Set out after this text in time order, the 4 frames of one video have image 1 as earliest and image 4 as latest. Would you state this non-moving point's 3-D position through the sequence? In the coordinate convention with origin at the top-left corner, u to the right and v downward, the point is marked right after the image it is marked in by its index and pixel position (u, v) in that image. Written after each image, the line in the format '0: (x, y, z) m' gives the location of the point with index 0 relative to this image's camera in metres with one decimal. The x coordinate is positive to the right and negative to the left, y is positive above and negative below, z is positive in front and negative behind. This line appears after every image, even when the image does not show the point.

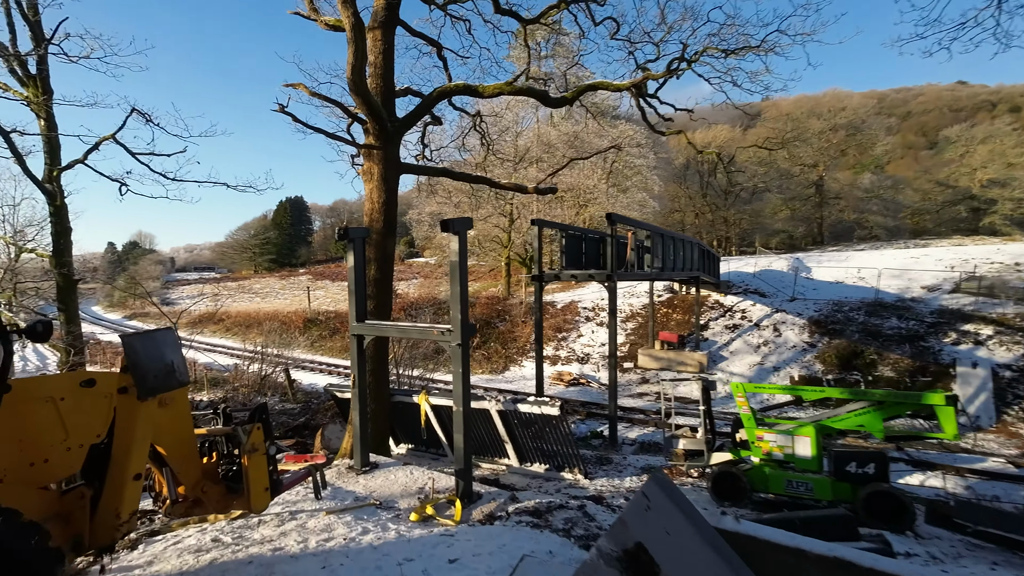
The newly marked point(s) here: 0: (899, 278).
0: (+14.9, +0.3, +17.5) m
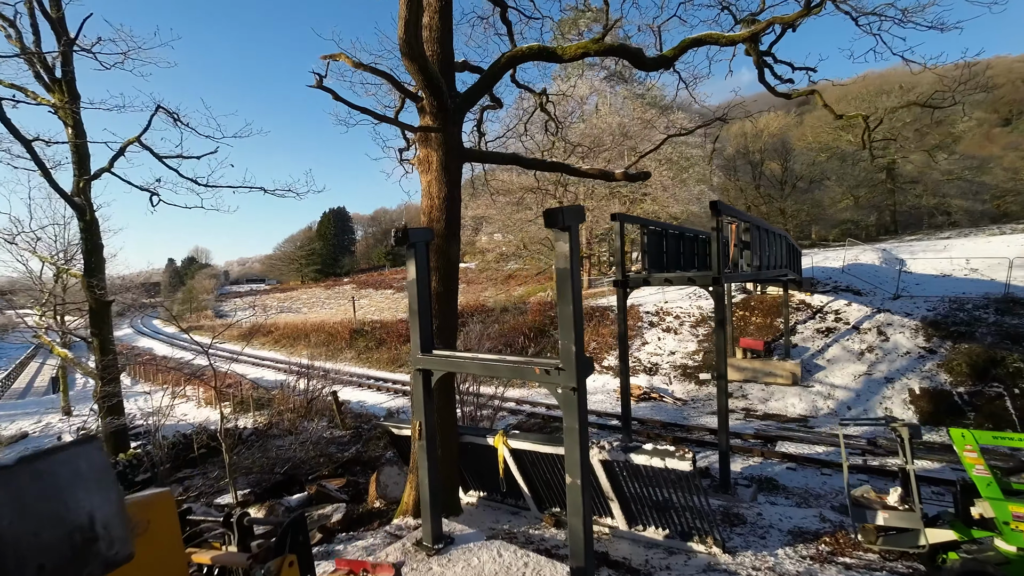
0: (+16.8, +0.6, +14.9) m
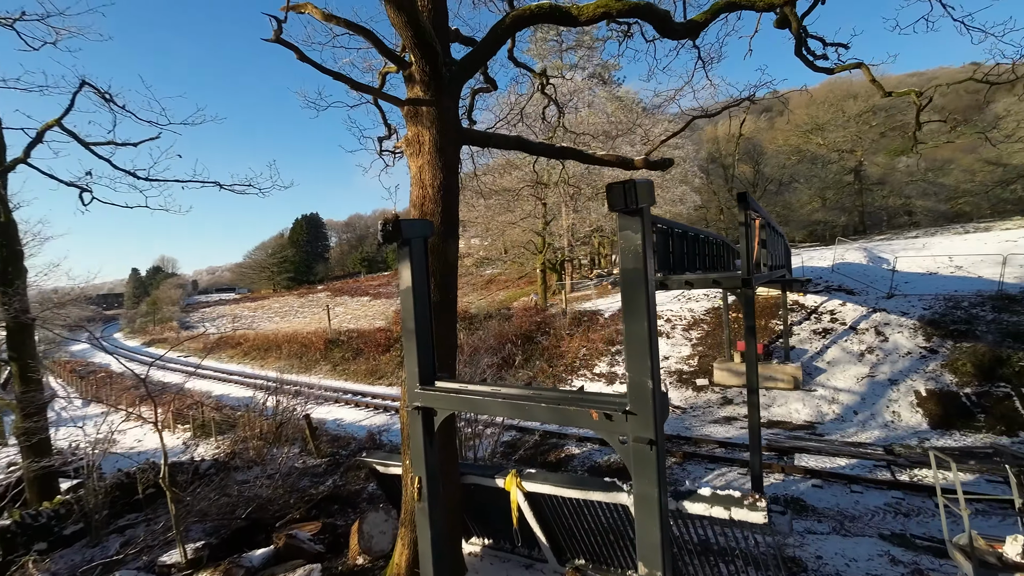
0: (+16.4, +0.7, +14.9) m
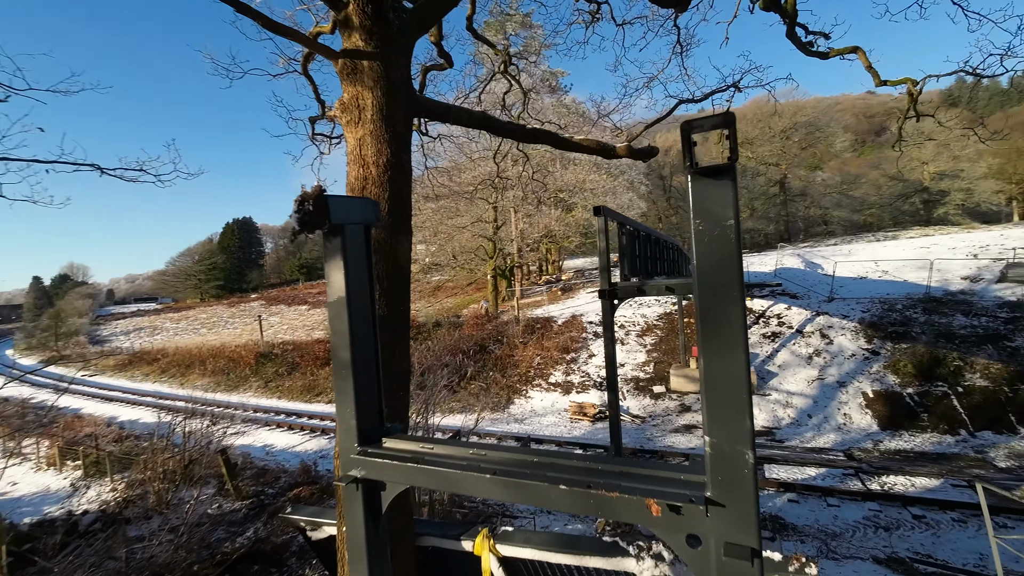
0: (+14.7, +0.6, +16.0) m
